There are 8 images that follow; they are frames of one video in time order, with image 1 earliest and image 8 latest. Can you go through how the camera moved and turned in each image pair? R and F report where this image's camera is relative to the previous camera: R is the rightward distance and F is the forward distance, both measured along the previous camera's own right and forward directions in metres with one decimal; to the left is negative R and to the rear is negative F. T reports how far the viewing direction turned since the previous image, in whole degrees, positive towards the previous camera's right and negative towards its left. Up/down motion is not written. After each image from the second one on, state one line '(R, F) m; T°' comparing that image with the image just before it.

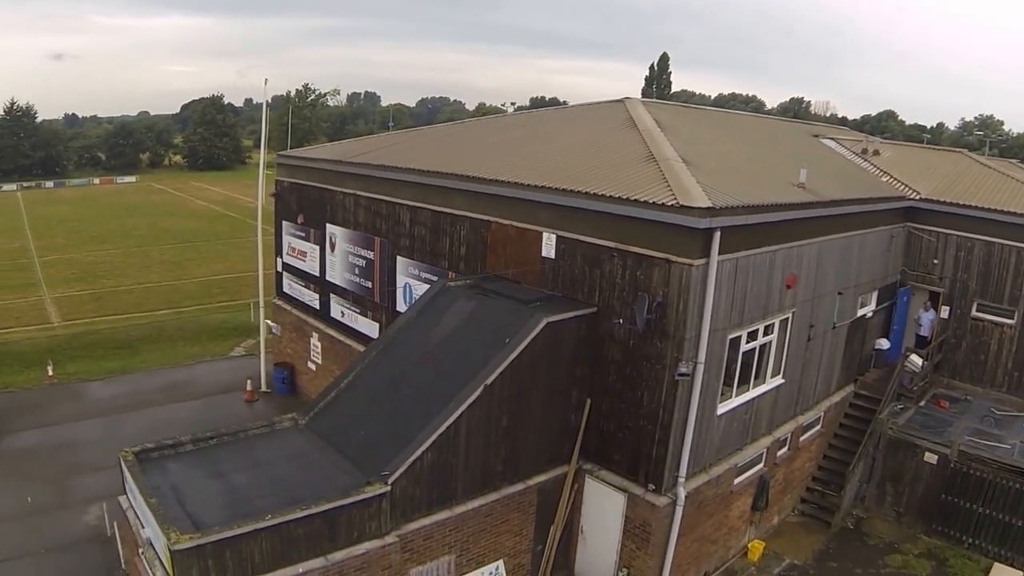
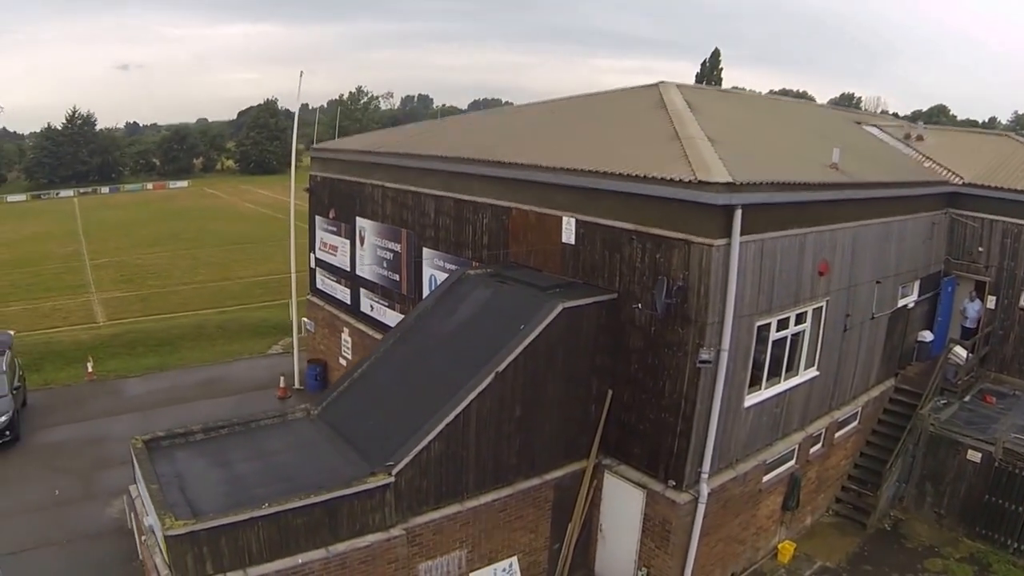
(+0.5, +0.2) m; -4°
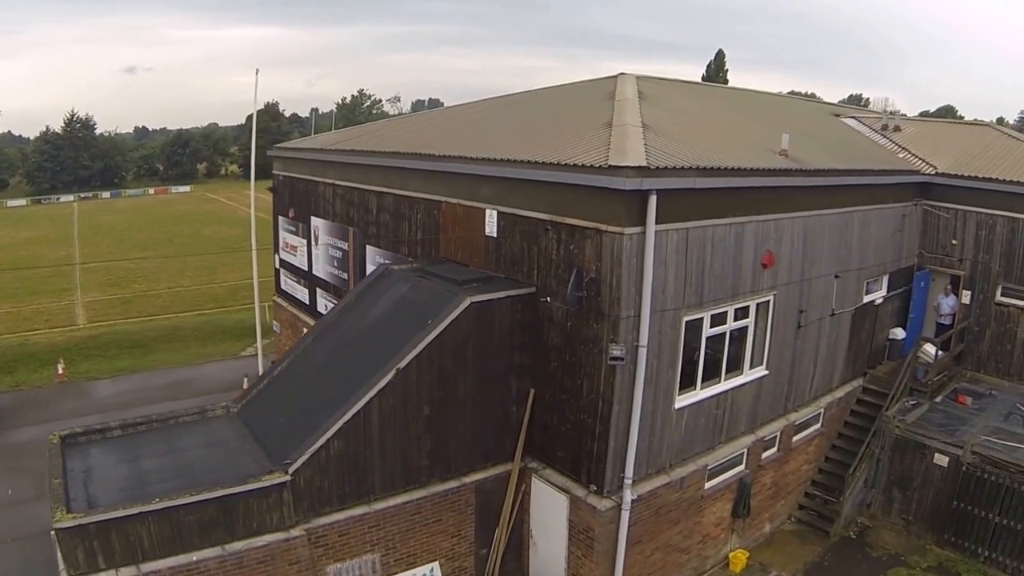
(+1.5, +0.5) m; -2°
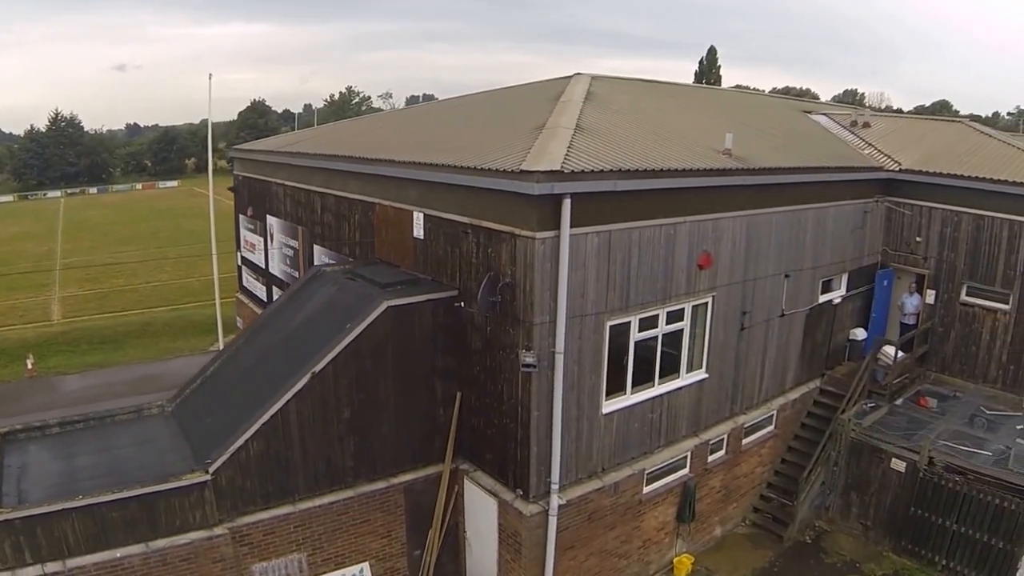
(+1.1, +0.3) m; -1°
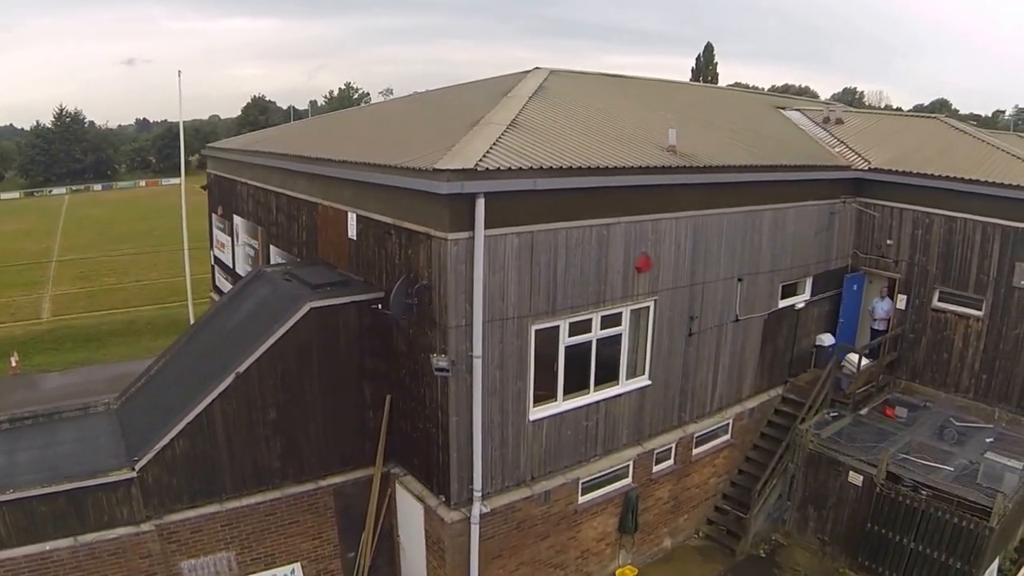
(+1.2, +0.3) m; -2°
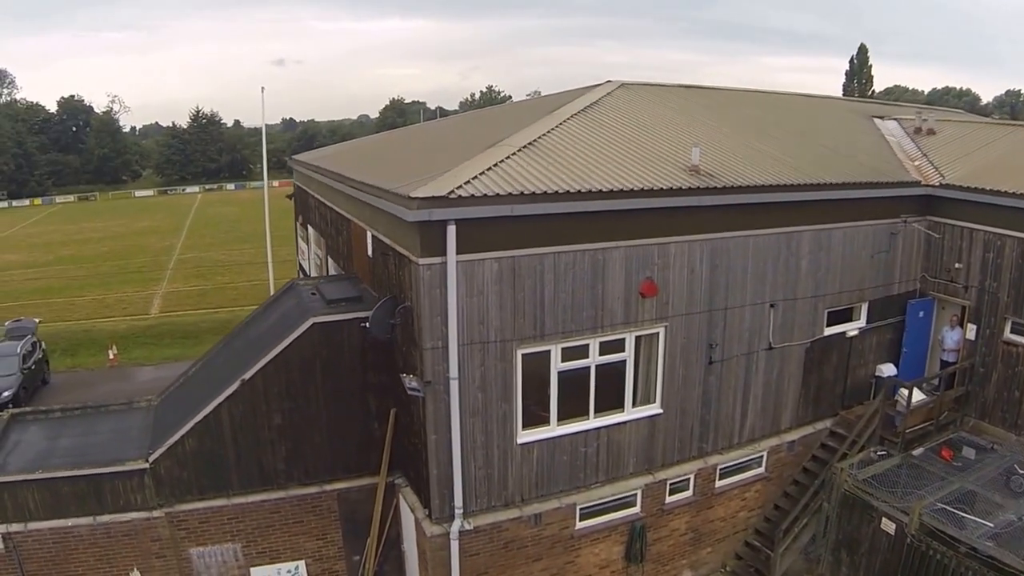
(+1.6, +0.1) m; -11°
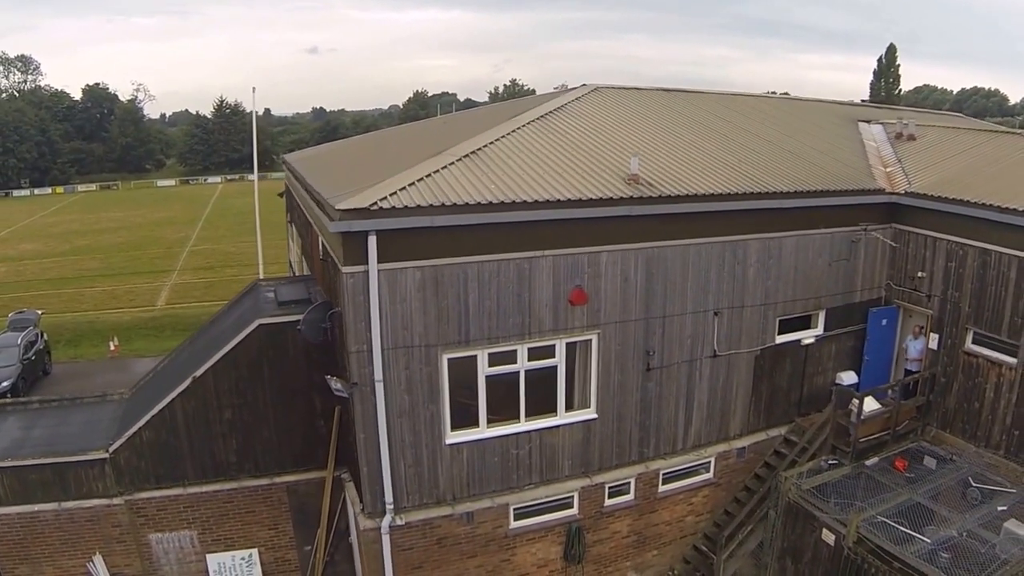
(+1.5, -0.2) m; -4°
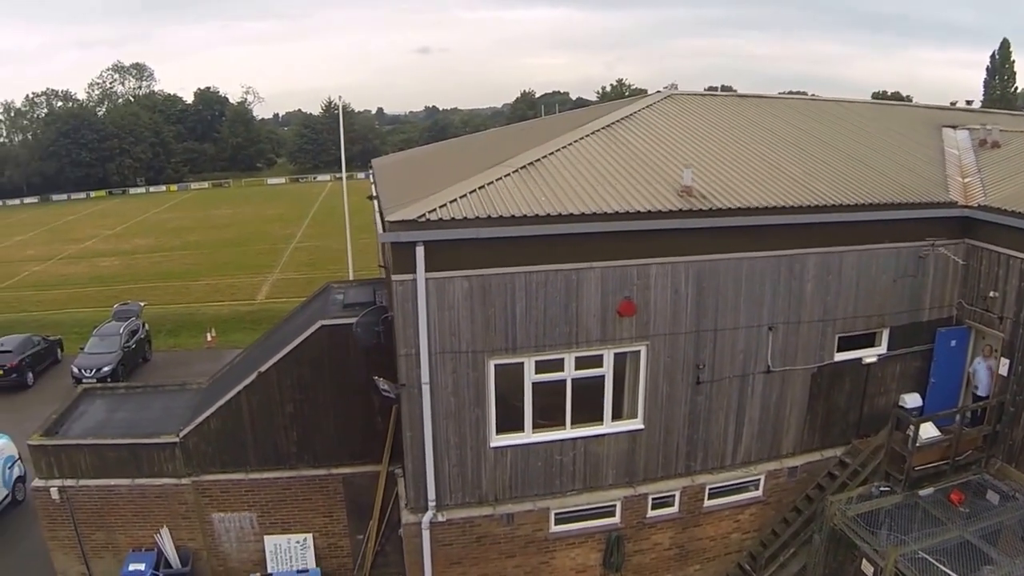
(+0.4, -0.2) m; -7°
